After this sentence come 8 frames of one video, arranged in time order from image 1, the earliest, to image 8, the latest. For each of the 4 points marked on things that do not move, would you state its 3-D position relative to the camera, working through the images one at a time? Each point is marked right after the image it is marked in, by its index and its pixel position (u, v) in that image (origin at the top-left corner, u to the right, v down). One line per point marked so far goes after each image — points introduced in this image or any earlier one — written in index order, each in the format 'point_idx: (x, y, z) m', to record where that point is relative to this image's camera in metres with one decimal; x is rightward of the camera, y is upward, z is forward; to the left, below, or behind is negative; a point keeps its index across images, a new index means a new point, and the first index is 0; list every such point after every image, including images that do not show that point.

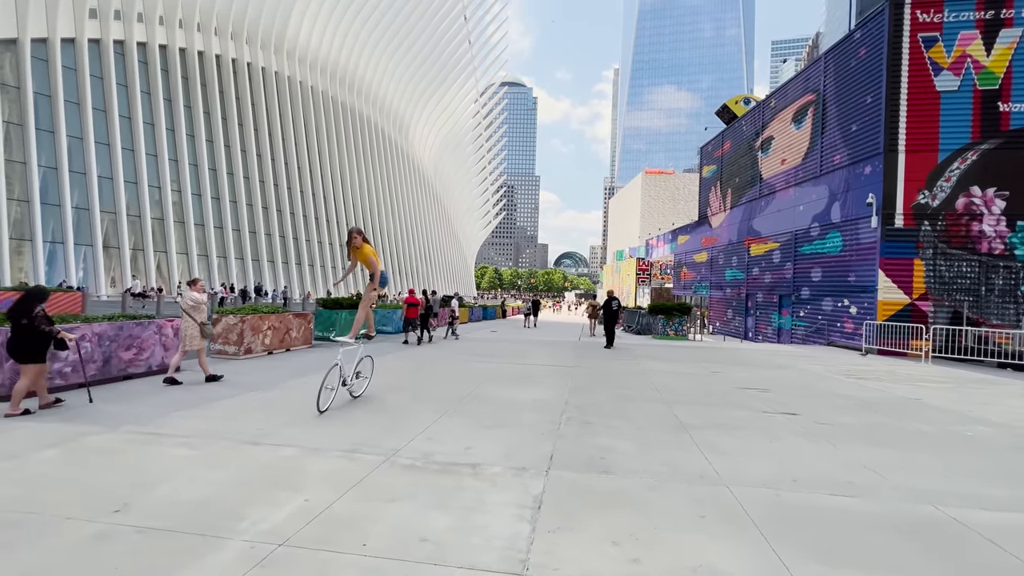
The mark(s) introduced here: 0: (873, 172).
0: (+13.7, +4.4, +17.1) m
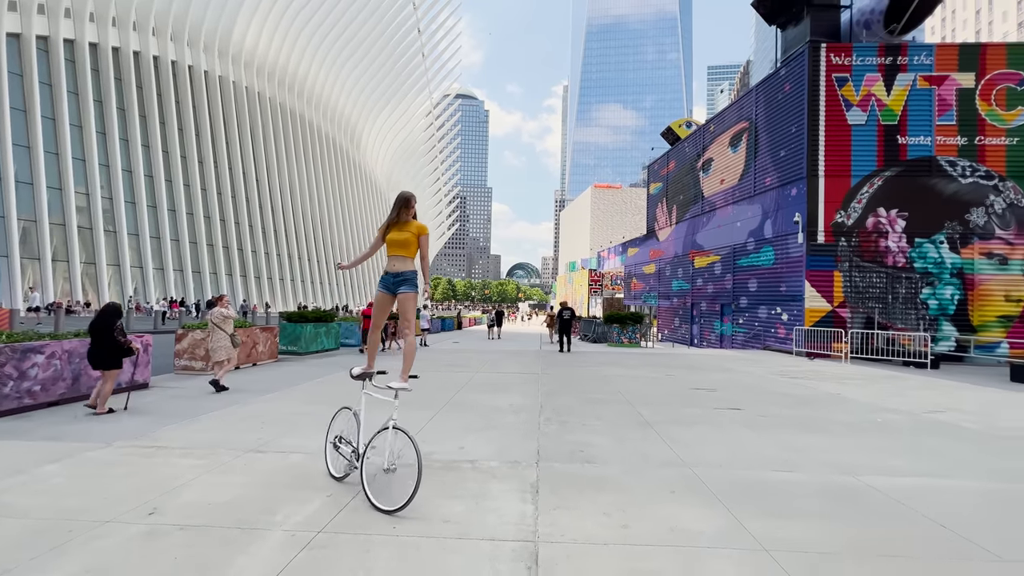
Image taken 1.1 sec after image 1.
0: (+12.2, +4.0, +19.2) m
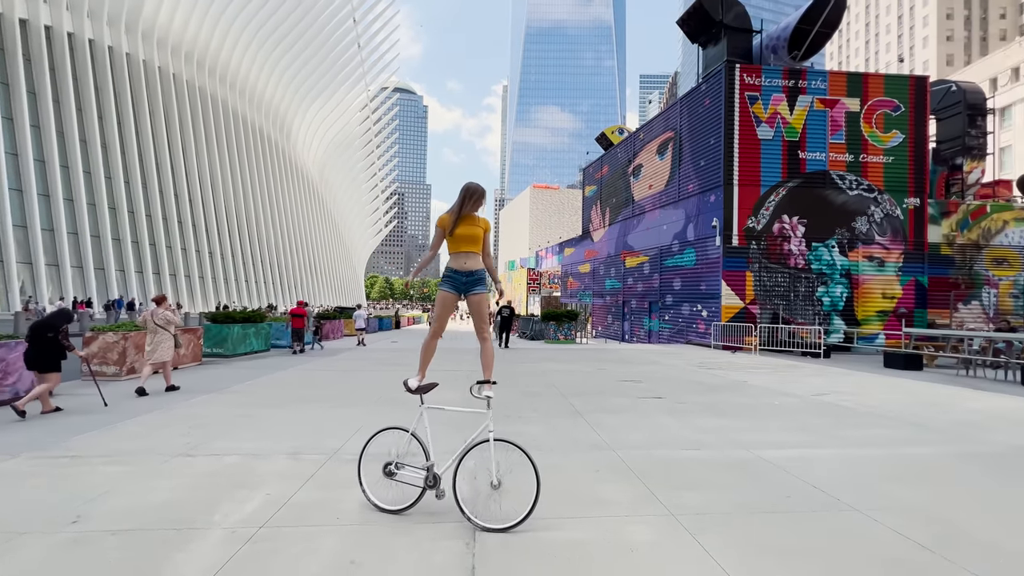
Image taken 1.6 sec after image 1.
0: (+9.5, +4.1, +21.0) m
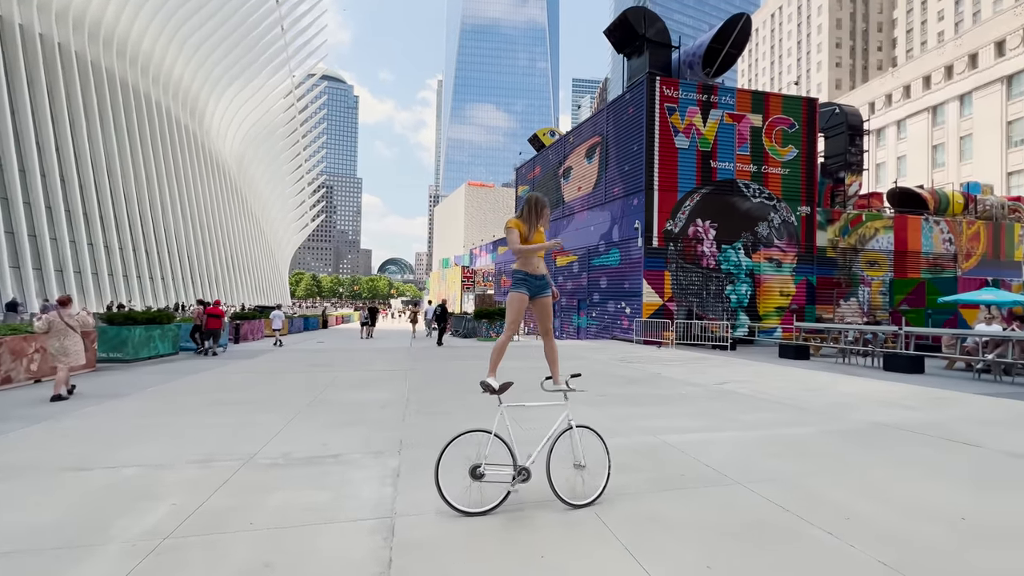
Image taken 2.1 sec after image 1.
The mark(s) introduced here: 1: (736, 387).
0: (+6.3, +4.2, +22.3) m
1: (+5.1, -2.3, +10.3) m
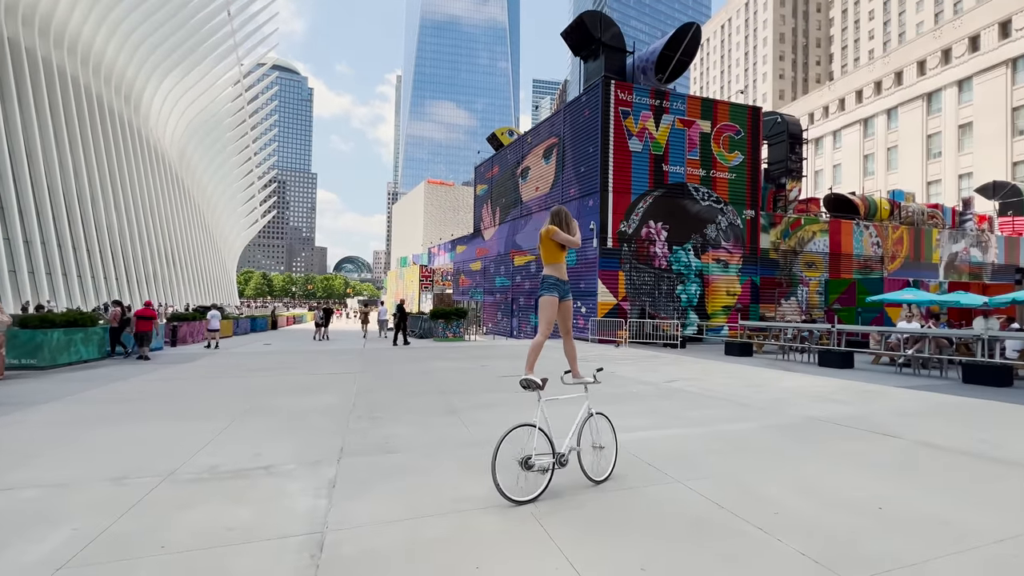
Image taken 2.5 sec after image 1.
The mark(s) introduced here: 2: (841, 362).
0: (+4.1, +4.2, +22.6) m
1: (+4.0, -2.3, +10.6) m
2: (+10.5, -2.3, +14.3) m
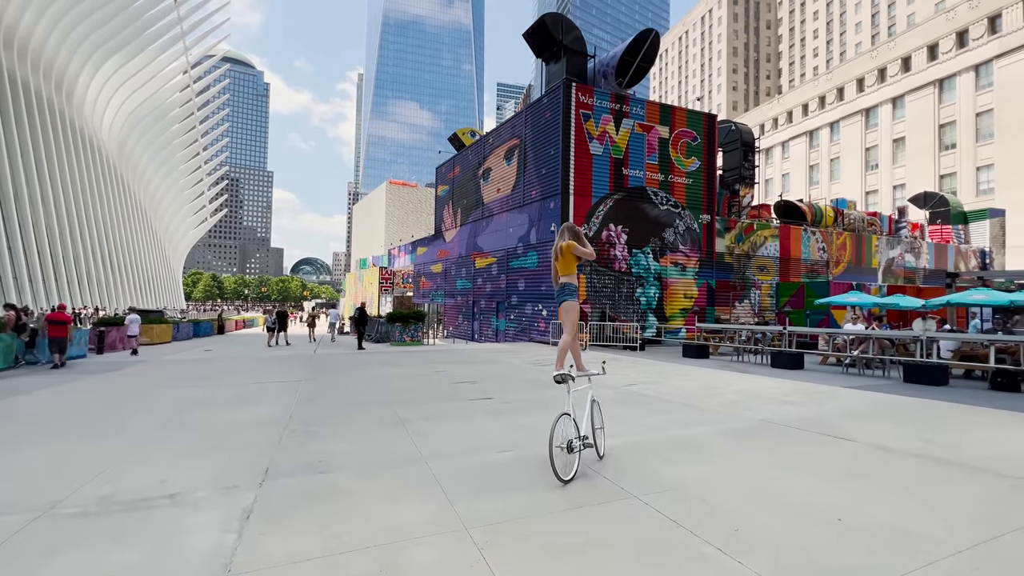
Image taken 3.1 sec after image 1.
0: (+2.2, +4.0, +22.5) m
1: (+3.0, -2.4, +10.5) m
2: (+9.1, -2.4, +14.7) m
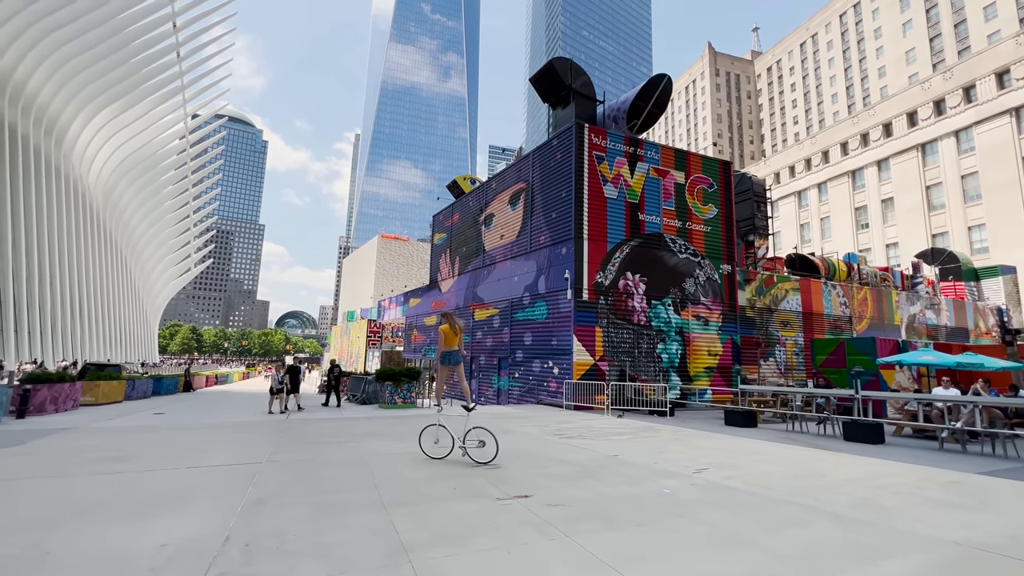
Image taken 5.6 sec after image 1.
0: (+2.5, +1.6, +20.5) m
1: (+3.6, -3.3, +7.8) m
2: (+9.6, -4.0, +12.1) m
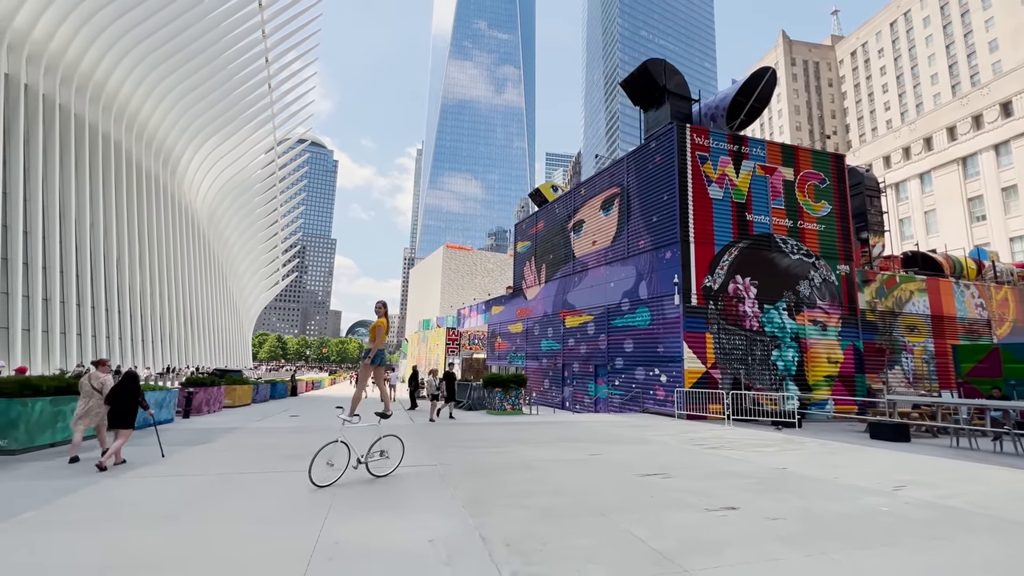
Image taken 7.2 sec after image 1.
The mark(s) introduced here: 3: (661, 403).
0: (+7.1, +1.4, +19.9) m
1: (+6.7, -3.3, +7.1) m
2: (+13.2, -3.9, +10.6) m
3: (+6.5, -5.0, +19.6) m
